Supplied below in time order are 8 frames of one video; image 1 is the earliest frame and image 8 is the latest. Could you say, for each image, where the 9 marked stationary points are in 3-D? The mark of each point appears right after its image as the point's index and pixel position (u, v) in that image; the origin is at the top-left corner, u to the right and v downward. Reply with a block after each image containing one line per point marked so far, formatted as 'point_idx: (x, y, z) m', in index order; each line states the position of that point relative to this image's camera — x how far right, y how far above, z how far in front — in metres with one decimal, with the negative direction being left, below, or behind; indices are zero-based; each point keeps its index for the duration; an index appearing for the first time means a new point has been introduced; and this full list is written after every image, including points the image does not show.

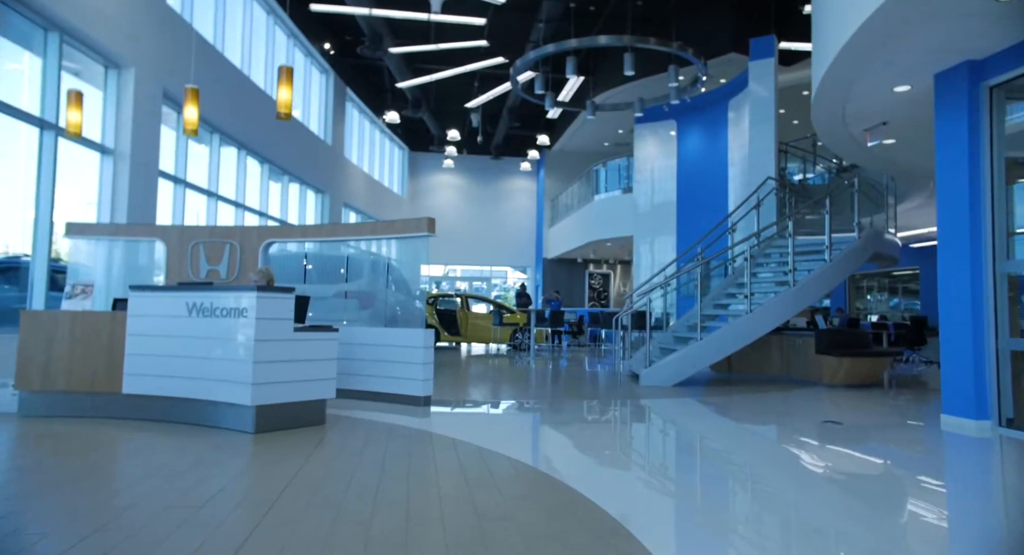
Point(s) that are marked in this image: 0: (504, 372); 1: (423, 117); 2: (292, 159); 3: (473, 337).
0: (-0.2, -1.7, +10.8) m
1: (-2.7, +4.8, +18.1) m
2: (-4.8, +2.5, +13.2) m
3: (-1.0, -1.5, +14.8) m
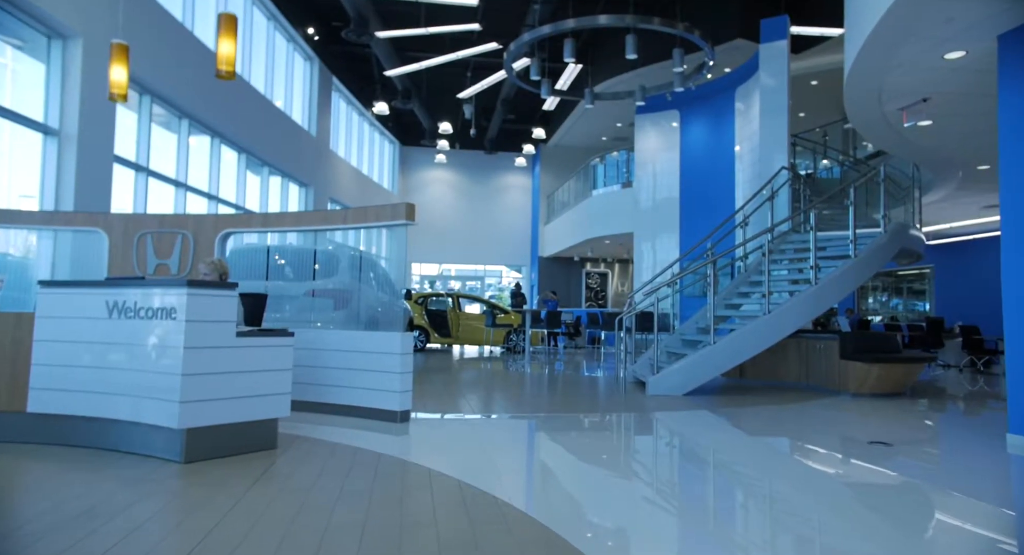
0: (-0.3, -1.7, +10.1) m
1: (-2.8, +4.9, +17.4) m
2: (-4.9, +2.6, +12.4) m
3: (-1.1, -1.4, +14.1) m
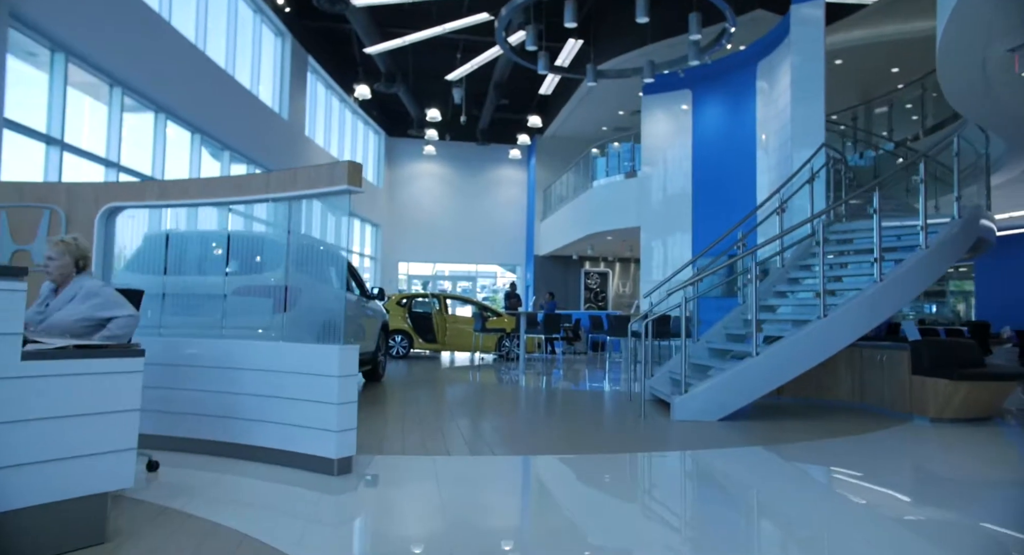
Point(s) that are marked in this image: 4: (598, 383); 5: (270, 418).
0: (-0.4, -1.6, +8.7) m
1: (-3.0, +4.9, +16.0) m
2: (-5.1, +2.6, +11.1) m
3: (-1.3, -1.4, +12.7) m
4: (+1.4, -1.8, +9.9) m
5: (-1.4, -0.8, +3.4) m
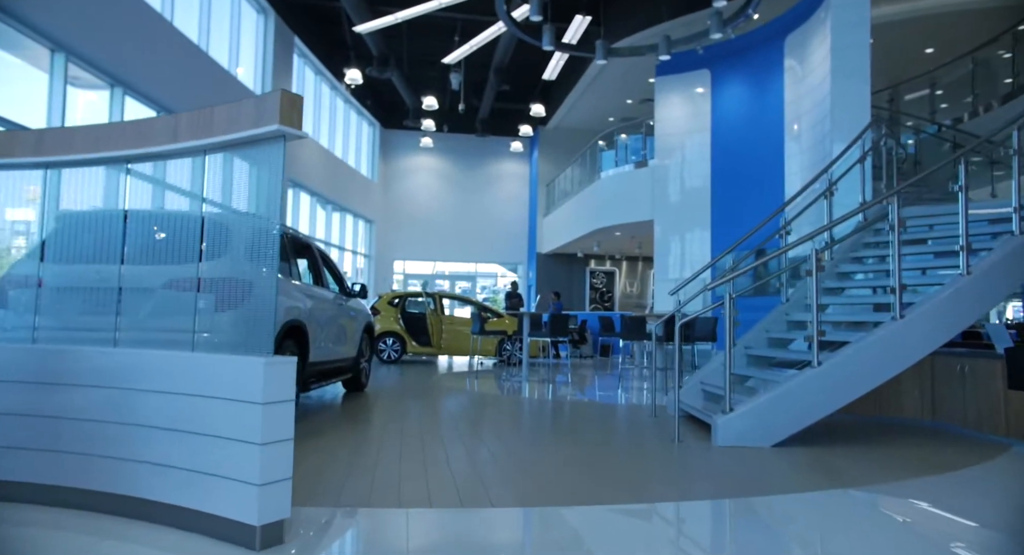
0: (-0.4, -1.6, +7.7) m
1: (-3.0, +4.9, +15.0) m
2: (-5.0, +2.6, +10.1) m
3: (-1.2, -1.4, +11.7) m
4: (+1.4, -1.7, +8.9) m
5: (-1.4, -0.7, +2.4) m
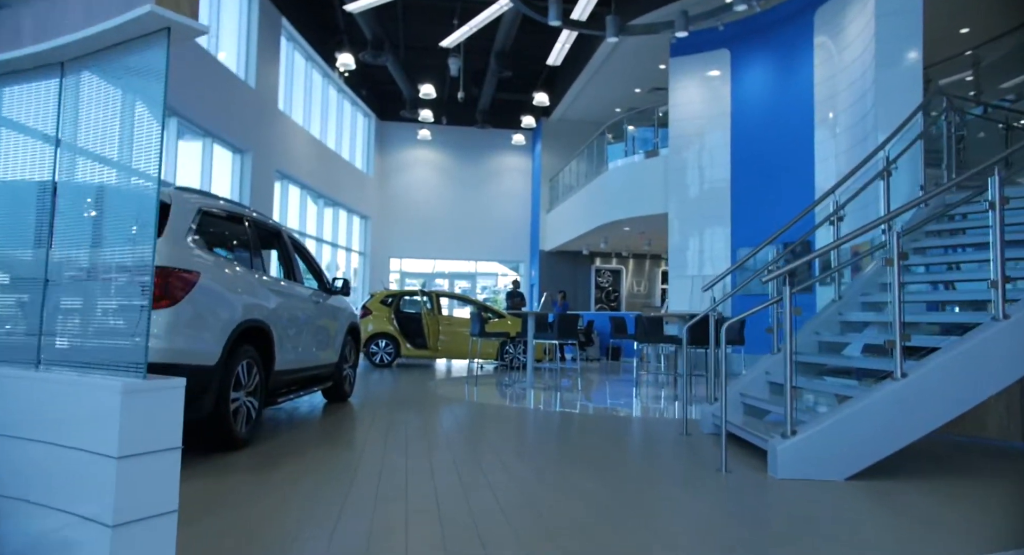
0: (-0.3, -1.5, +6.9) m
1: (-2.9, +5.0, +14.2) m
2: (-5.0, +2.7, +9.2) m
3: (-1.2, -1.3, +10.9) m
4: (+1.5, -1.7, +8.0) m
5: (-1.3, -0.7, +1.6) m
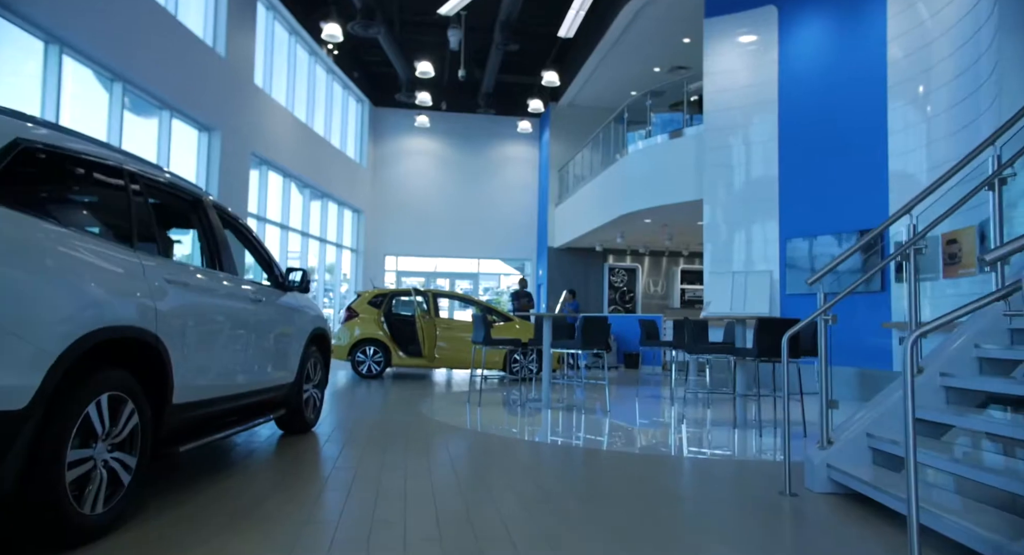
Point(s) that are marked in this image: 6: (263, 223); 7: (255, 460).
0: (-0.2, -1.4, +5.4) m
1: (-2.8, +5.0, +12.7) m
2: (-4.9, +2.8, +7.8) m
3: (-1.0, -1.3, +9.4) m
4: (+1.6, -1.6, +6.5) m
5: (-1.2, -0.6, +0.1) m
6: (-5.0, +1.1, +12.1) m
7: (-1.8, -1.3, +4.3) m
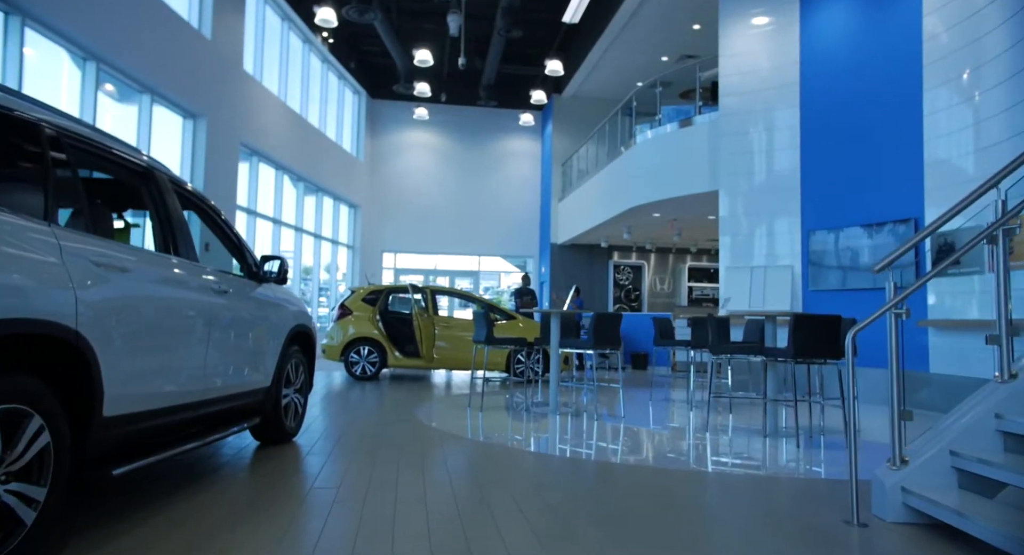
0: (-0.2, -1.4, +4.8) m
1: (-2.7, +5.1, +12.2) m
2: (-4.8, +2.8, +7.2) m
3: (-1.0, -1.2, +8.8) m
4: (+1.6, -1.5, +6.0) m
5: (-1.2, -0.5, -0.4) m
6: (-5.0, +1.2, +11.6) m
7: (-1.8, -1.2, +3.8) m
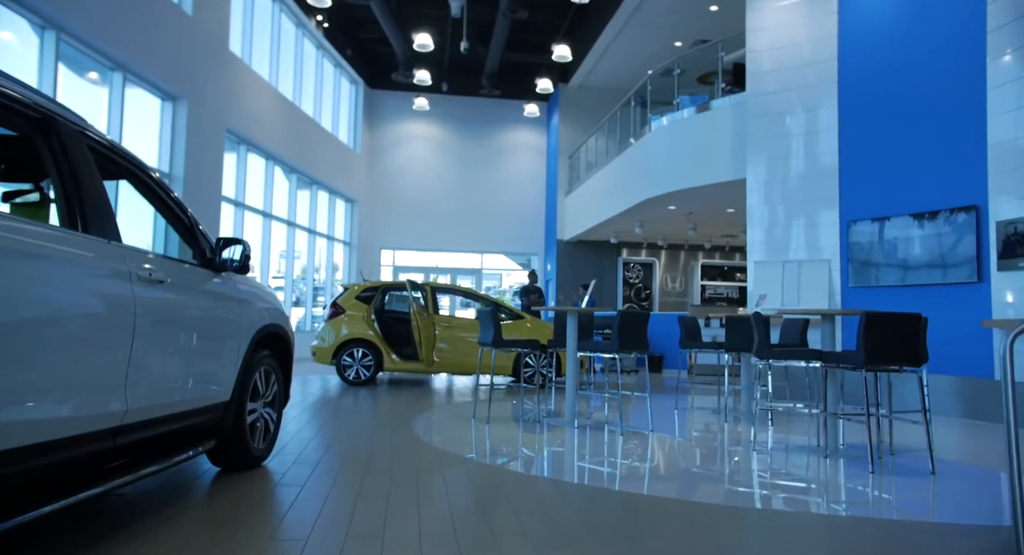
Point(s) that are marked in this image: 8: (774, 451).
0: (-0.1, -1.3, +4.1) m
1: (-2.6, +5.1, +11.4) m
2: (-4.7, +2.9, +6.5) m
3: (-0.9, -1.2, +8.1) m
4: (+1.7, -1.5, +5.2) m
5: (-1.1, -0.5, -1.2) m
6: (-4.8, +1.2, +10.8) m
7: (-1.7, -1.2, +3.0) m
8: (+2.2, -1.5, +5.1) m
